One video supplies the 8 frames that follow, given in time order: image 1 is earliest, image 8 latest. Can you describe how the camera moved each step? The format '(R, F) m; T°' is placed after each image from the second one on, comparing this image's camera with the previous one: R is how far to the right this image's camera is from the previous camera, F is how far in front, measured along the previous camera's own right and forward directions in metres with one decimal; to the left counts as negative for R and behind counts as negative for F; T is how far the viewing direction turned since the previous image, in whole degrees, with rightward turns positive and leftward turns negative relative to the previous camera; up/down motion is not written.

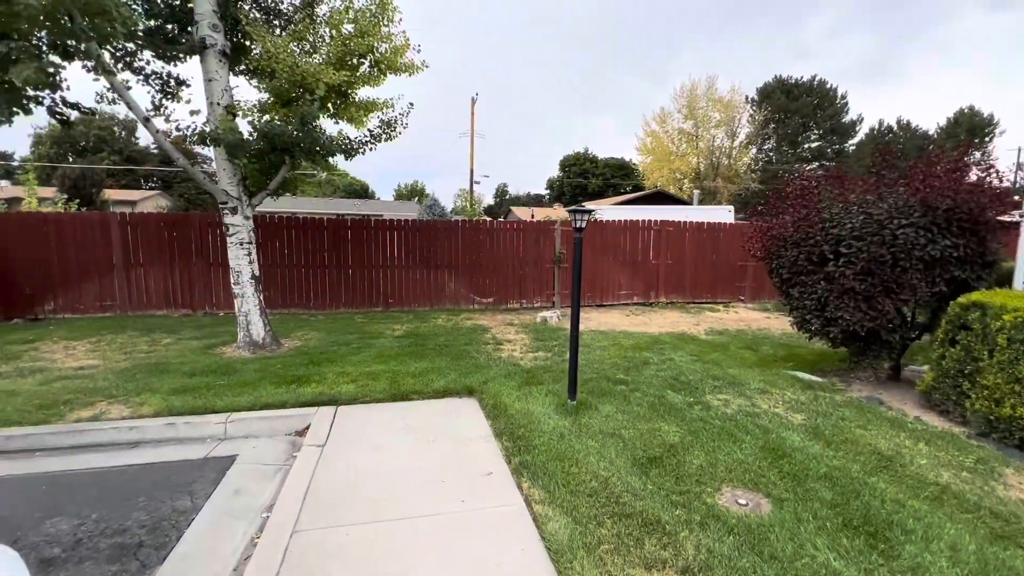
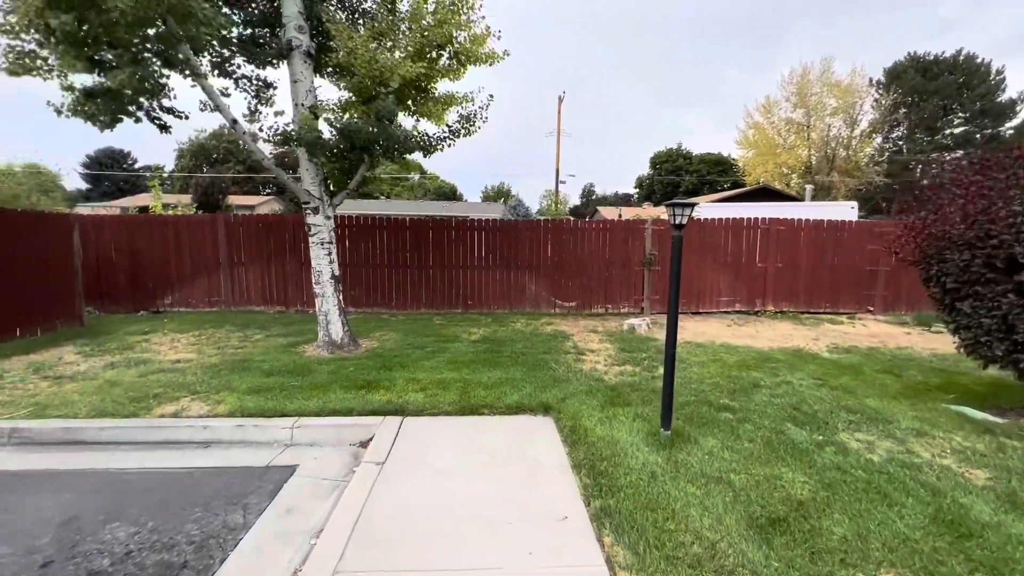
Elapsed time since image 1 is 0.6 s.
(0.0, +0.6) m; -10°
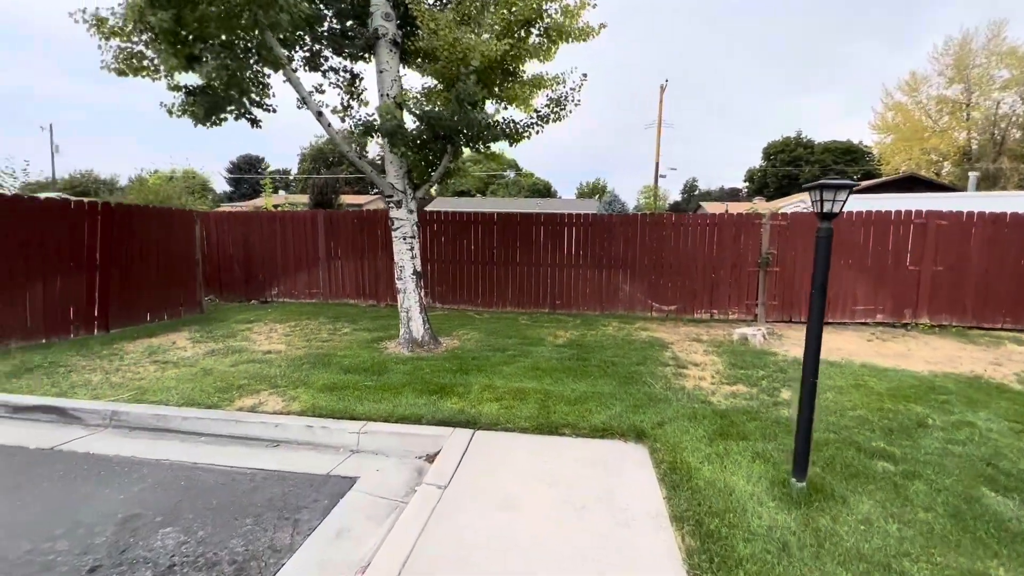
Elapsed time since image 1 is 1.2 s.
(0.0, +0.6) m; -11°
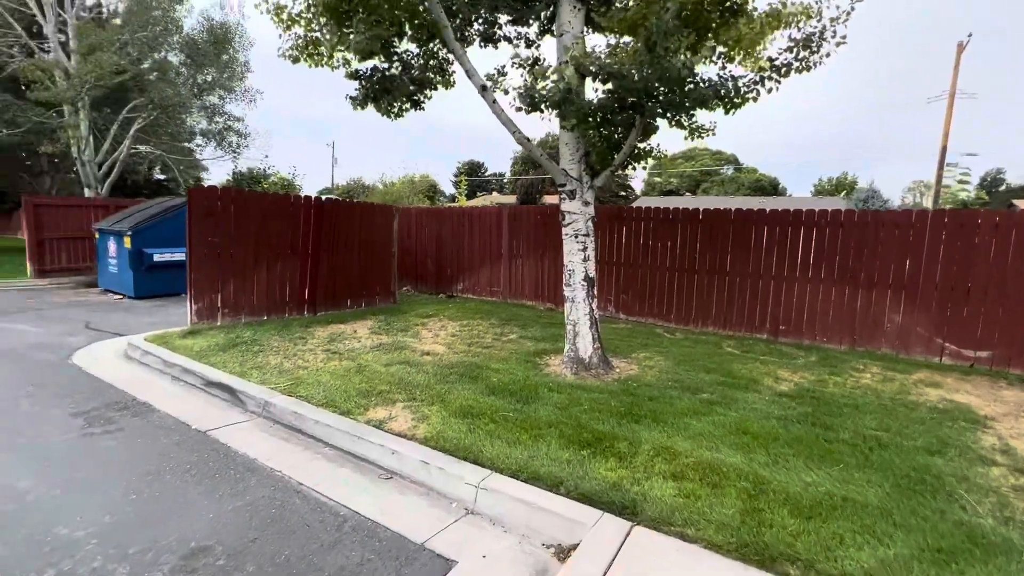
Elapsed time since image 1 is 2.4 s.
(0.0, +1.3) m; -24°
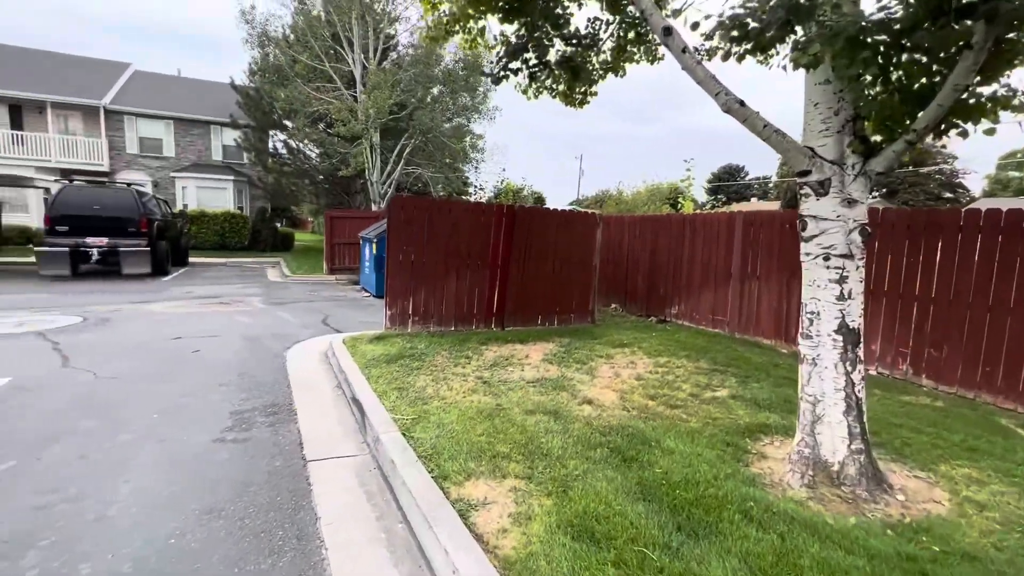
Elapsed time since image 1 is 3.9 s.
(+0.4, +1.5) m; -29°
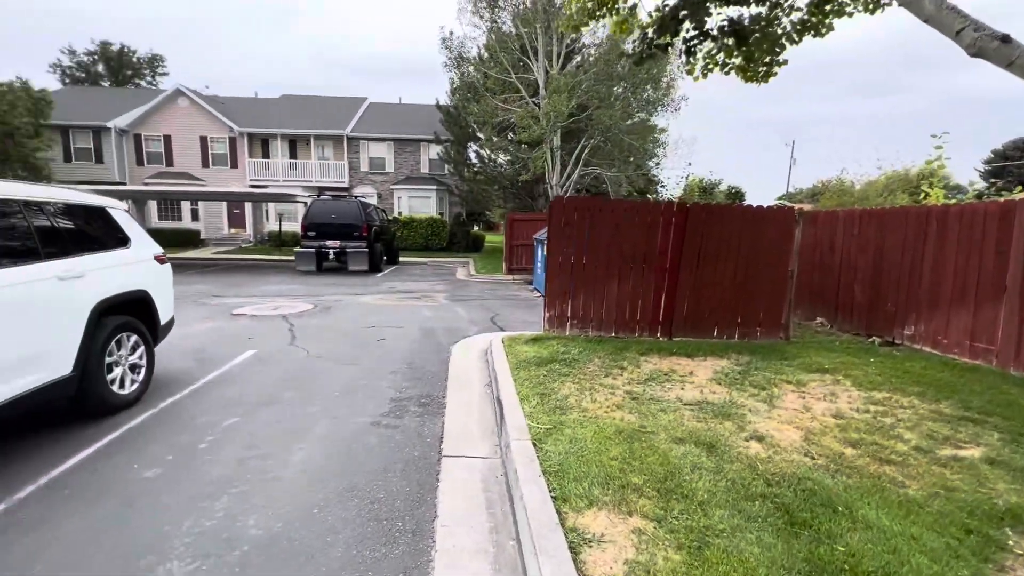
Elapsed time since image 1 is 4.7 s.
(+0.3, +0.3) m; -22°
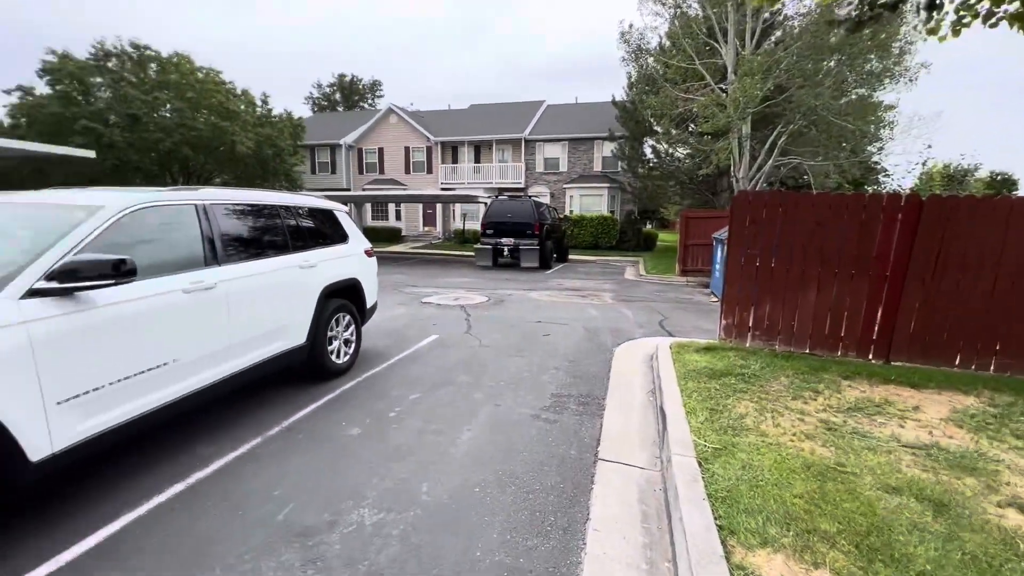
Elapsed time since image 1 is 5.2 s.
(0.0, 0.0) m; -20°
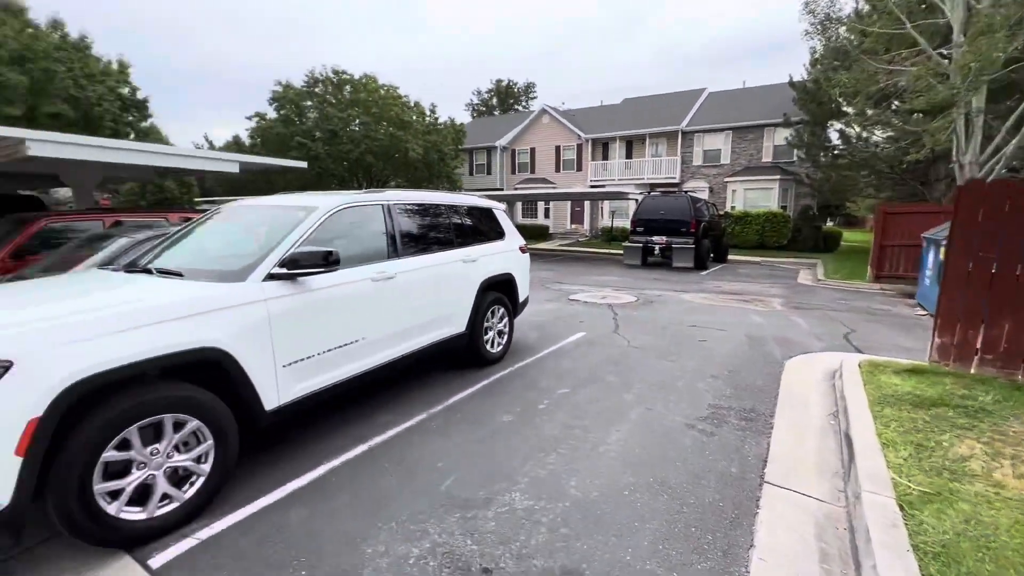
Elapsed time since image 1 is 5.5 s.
(-0.1, 0.0) m; -17°
